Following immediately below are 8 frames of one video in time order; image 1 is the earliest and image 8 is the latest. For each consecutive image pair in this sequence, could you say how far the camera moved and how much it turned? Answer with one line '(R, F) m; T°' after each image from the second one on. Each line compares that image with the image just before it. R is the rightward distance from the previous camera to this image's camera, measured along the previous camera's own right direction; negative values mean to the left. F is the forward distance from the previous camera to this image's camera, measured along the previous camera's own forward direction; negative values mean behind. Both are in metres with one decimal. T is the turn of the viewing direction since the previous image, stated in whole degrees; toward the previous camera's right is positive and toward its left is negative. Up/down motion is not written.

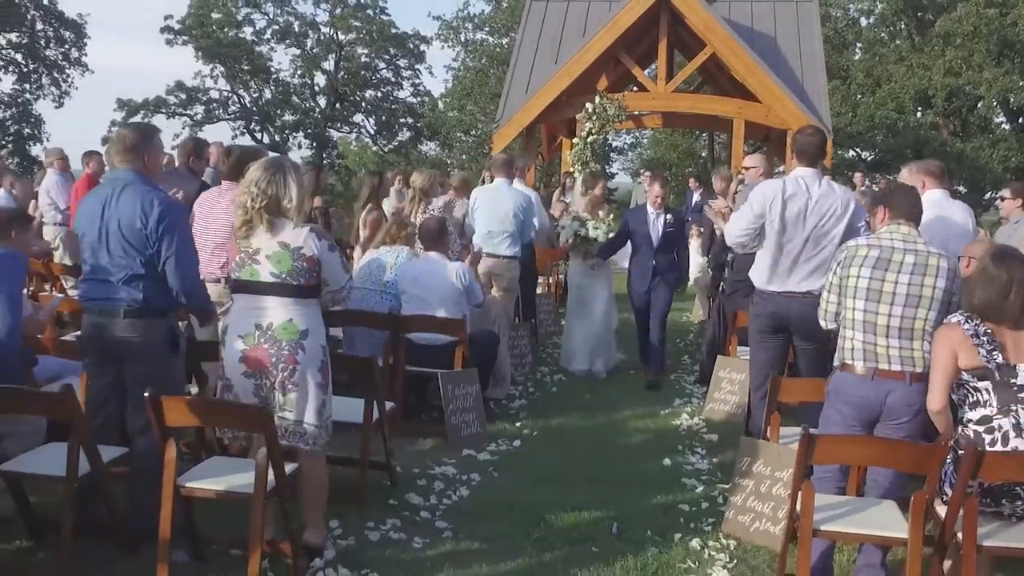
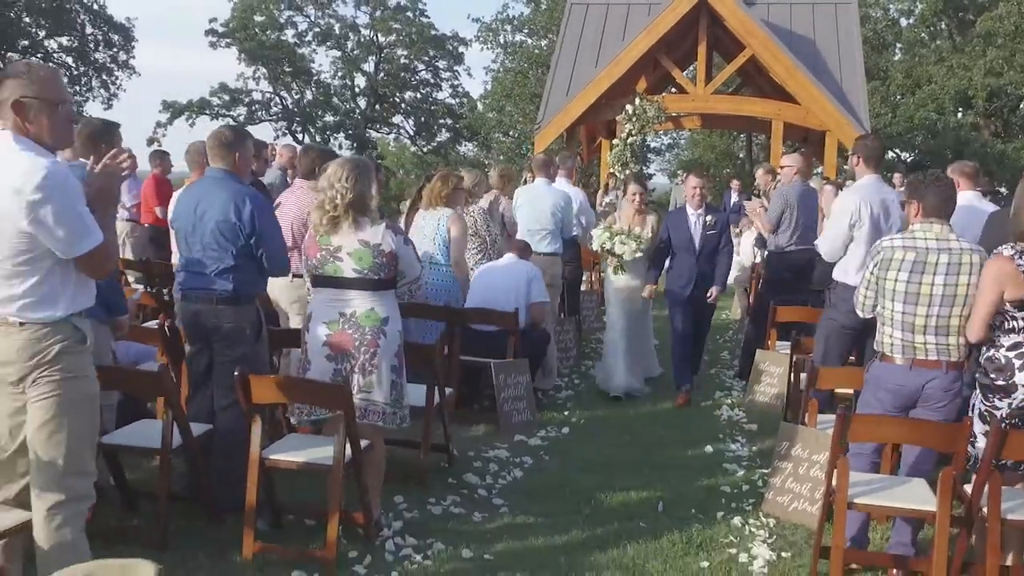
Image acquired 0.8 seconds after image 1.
(-0.1, -0.3) m; -2°
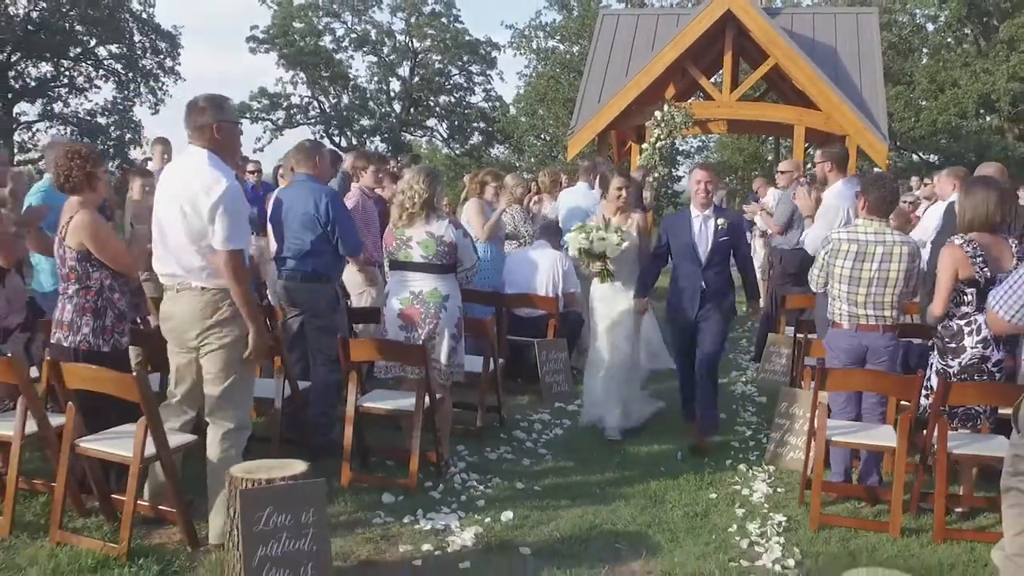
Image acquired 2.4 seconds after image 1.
(-0.1, -1.0) m; -2°
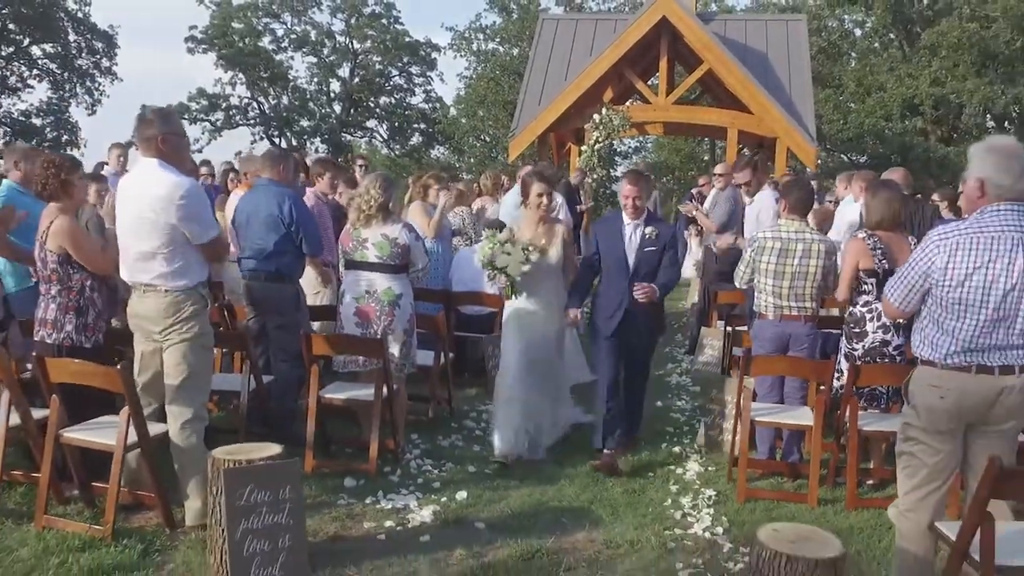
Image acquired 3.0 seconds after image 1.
(-0.1, -0.4) m; +3°
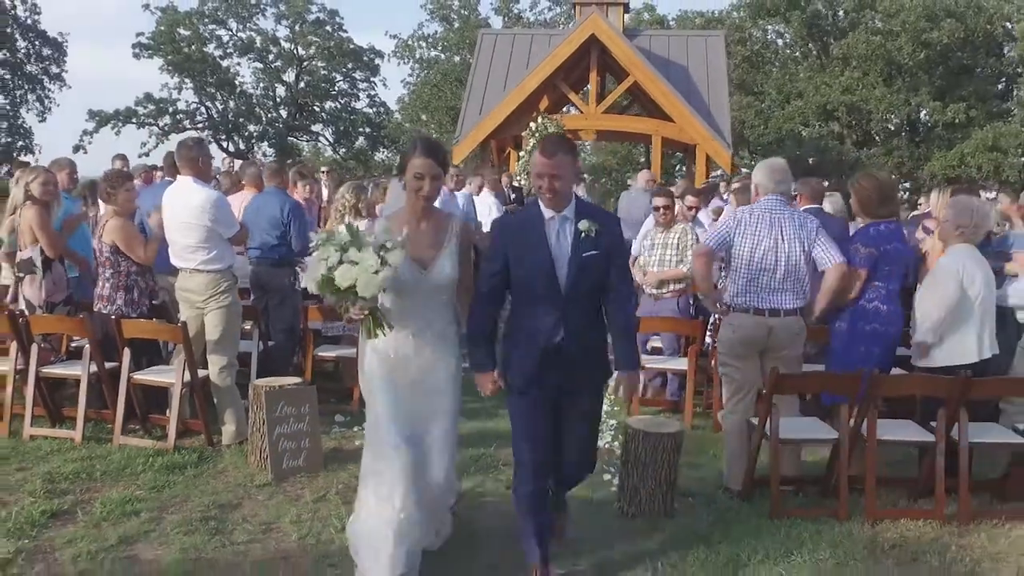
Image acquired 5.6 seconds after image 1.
(0.0, -1.7) m; +3°
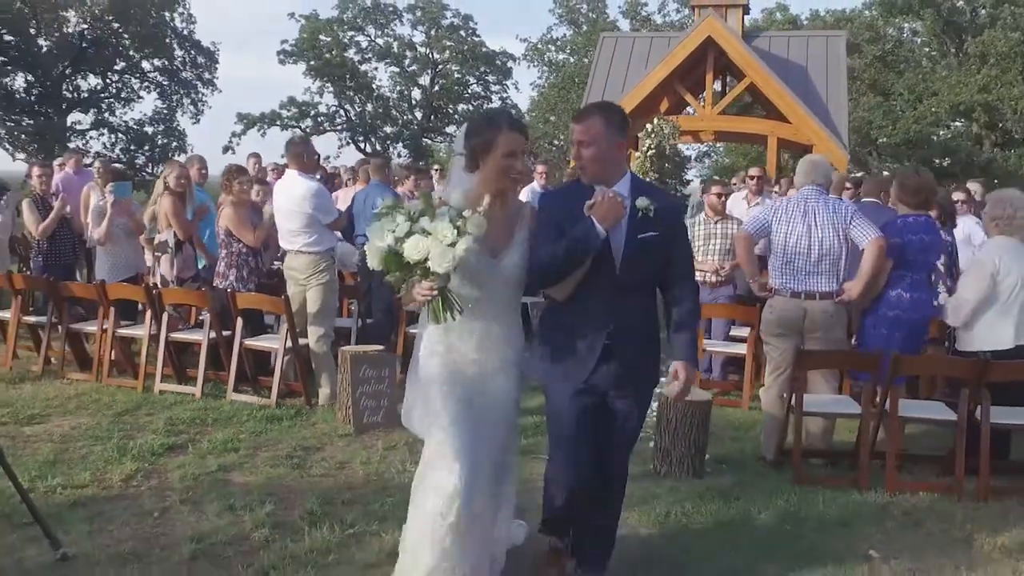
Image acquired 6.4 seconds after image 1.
(+0.5, -0.6) m; -8°
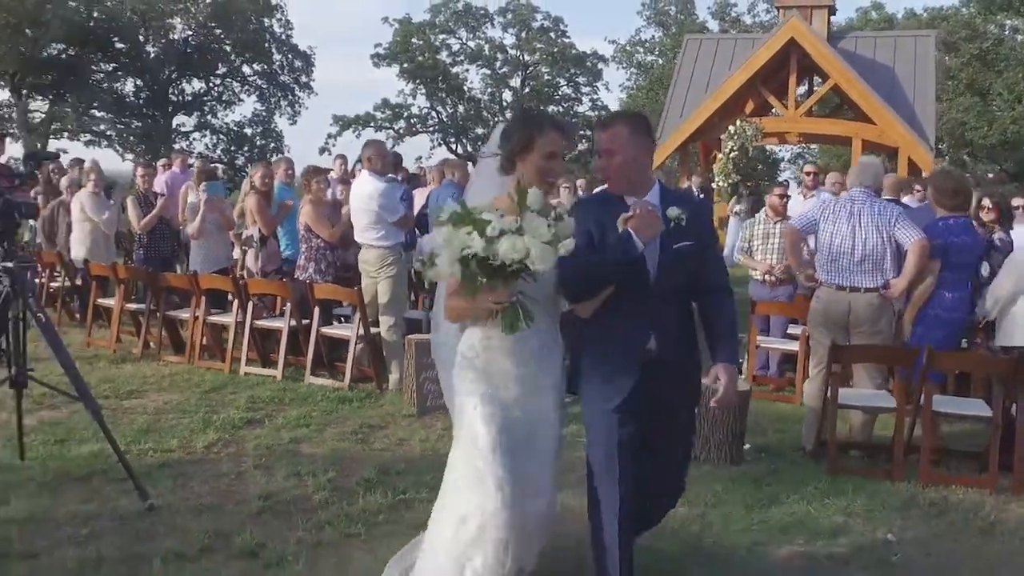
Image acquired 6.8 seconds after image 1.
(+0.2, -0.4) m; -5°
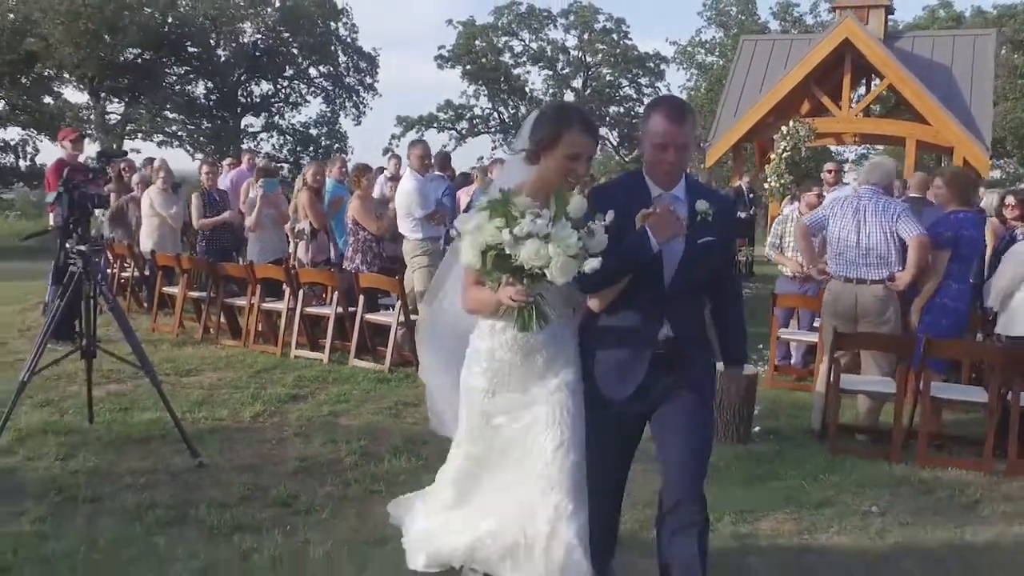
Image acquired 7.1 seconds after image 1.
(+0.3, -0.5) m; -4°
